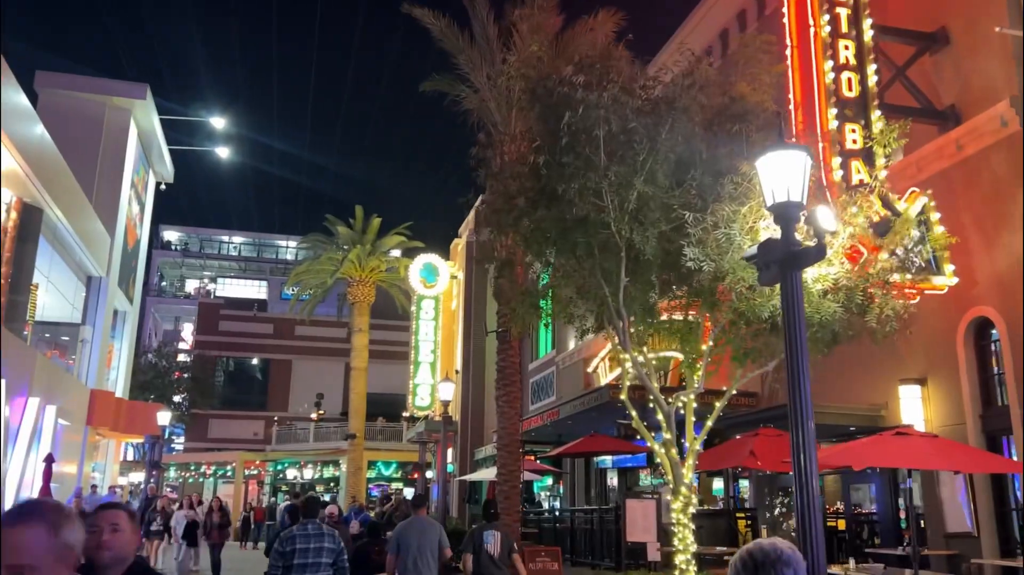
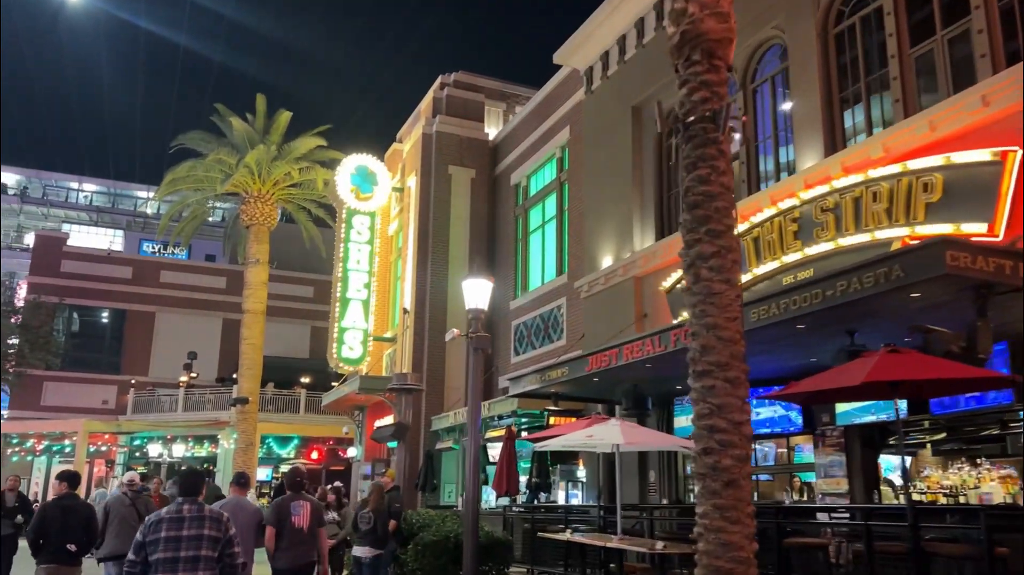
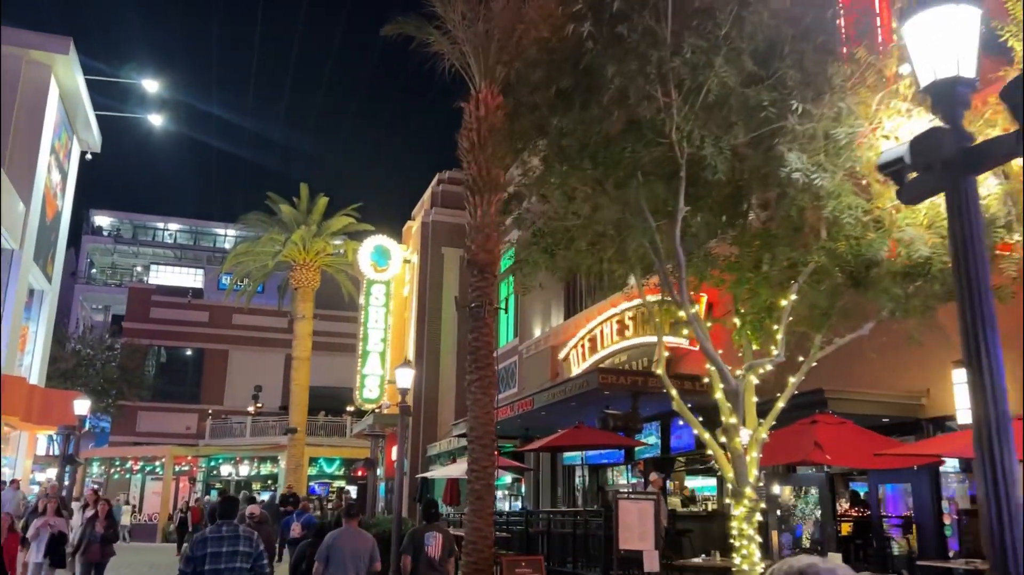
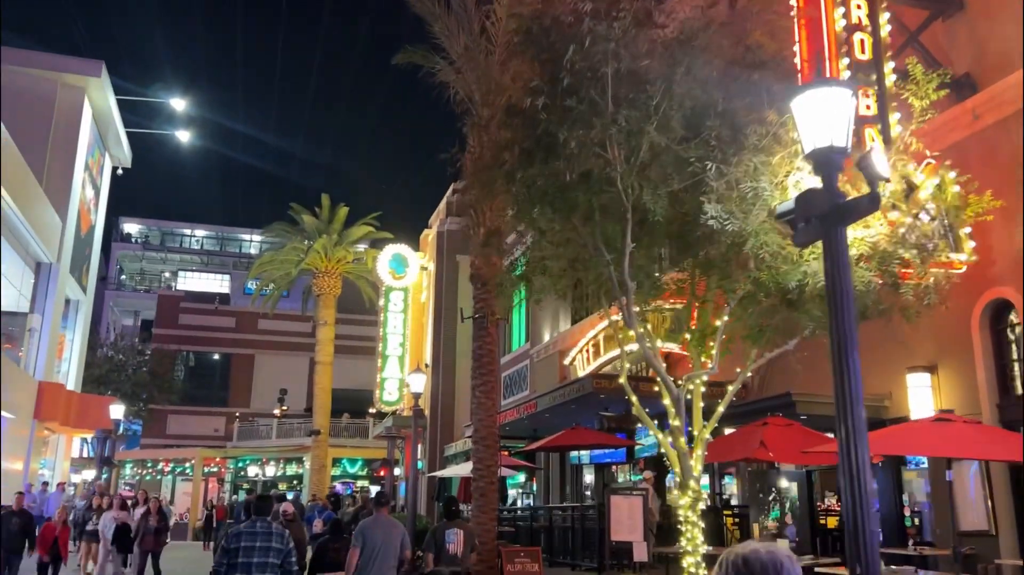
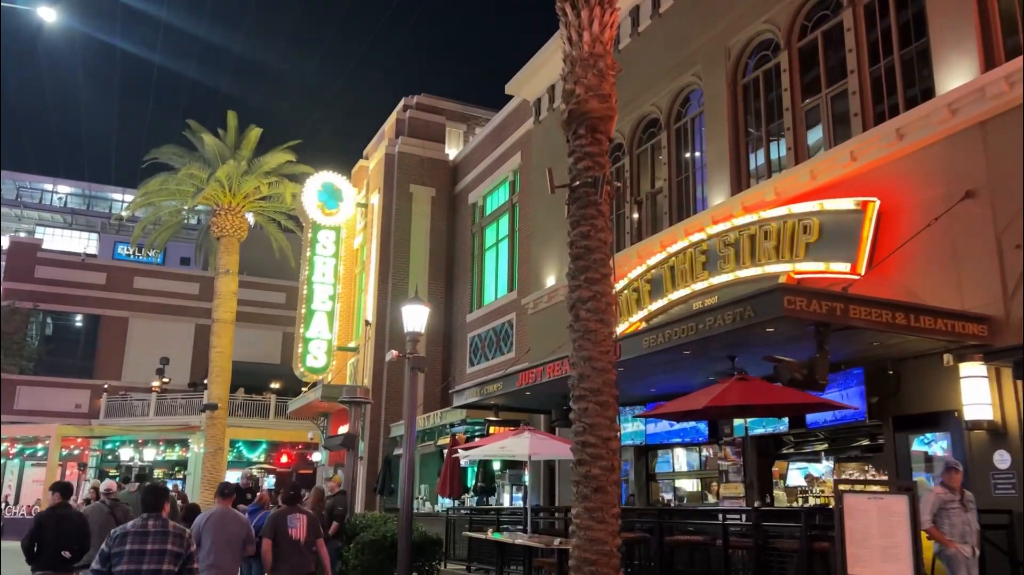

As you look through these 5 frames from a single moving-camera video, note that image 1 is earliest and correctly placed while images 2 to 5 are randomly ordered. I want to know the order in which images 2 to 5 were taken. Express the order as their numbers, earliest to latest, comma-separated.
4, 3, 5, 2
